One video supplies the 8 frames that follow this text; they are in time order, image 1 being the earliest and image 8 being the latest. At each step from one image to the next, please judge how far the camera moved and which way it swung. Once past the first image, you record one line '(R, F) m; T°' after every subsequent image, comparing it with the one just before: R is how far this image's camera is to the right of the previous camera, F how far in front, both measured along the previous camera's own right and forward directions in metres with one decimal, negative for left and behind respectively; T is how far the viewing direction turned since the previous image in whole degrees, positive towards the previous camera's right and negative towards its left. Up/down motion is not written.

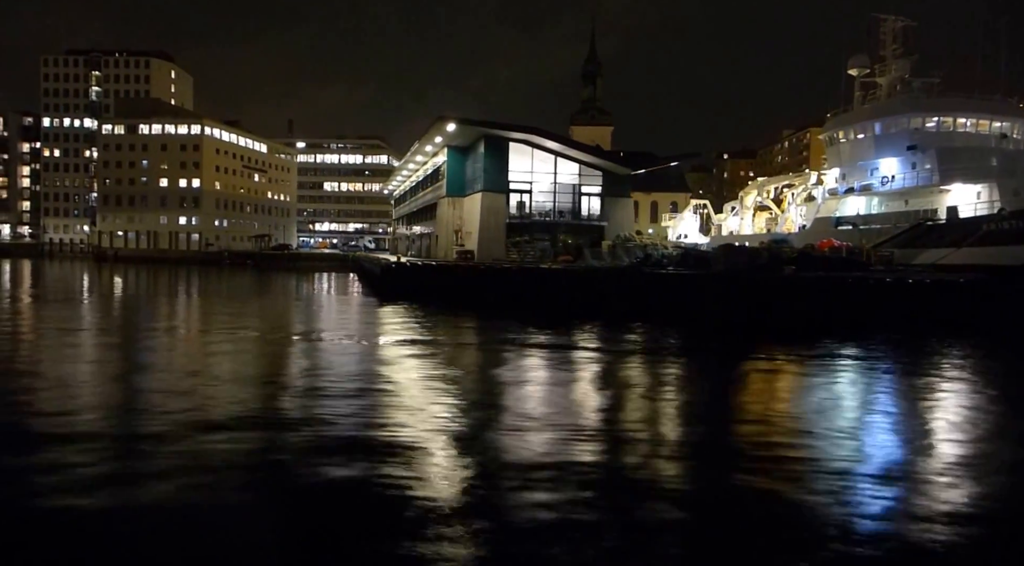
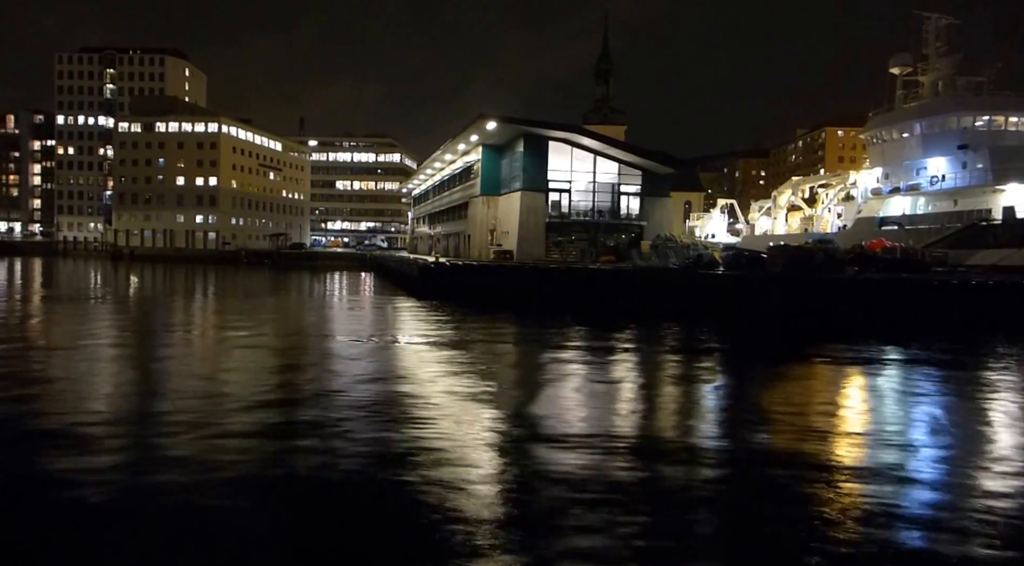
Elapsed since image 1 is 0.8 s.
(-0.9, +0.3) m; 0°
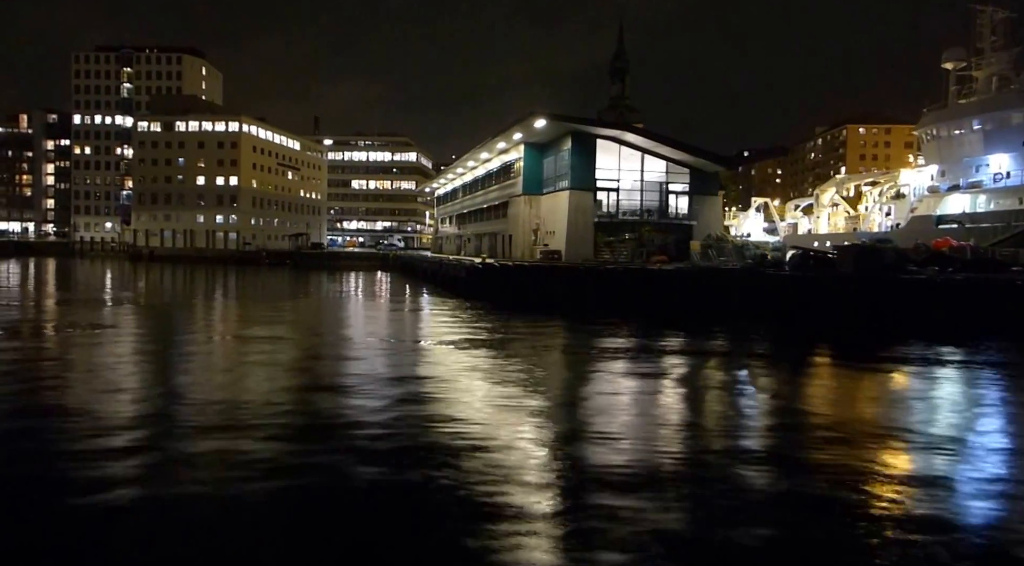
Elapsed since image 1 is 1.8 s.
(-1.0, +0.5) m; 0°
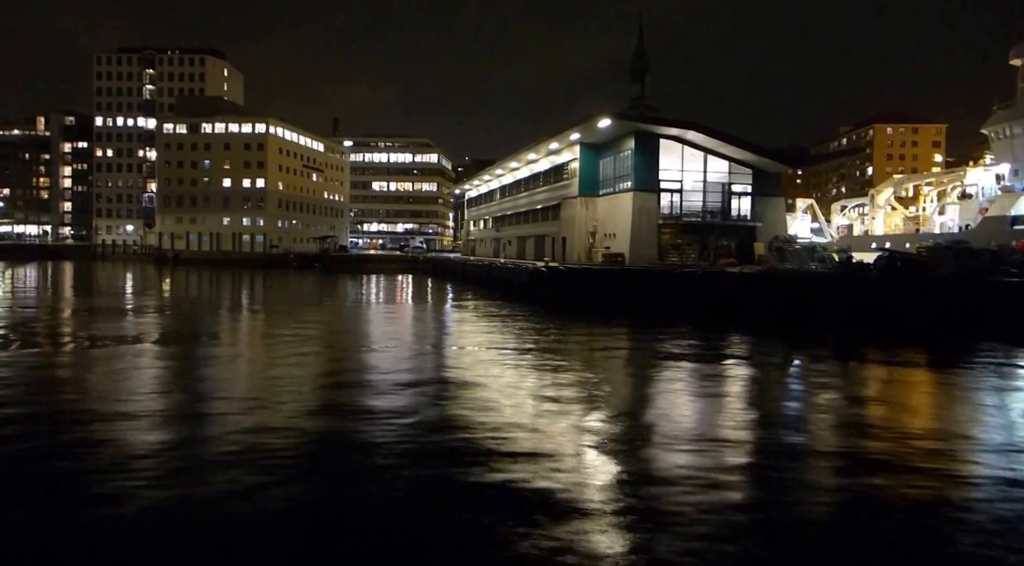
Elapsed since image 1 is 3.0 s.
(-1.3, +0.6) m; 0°
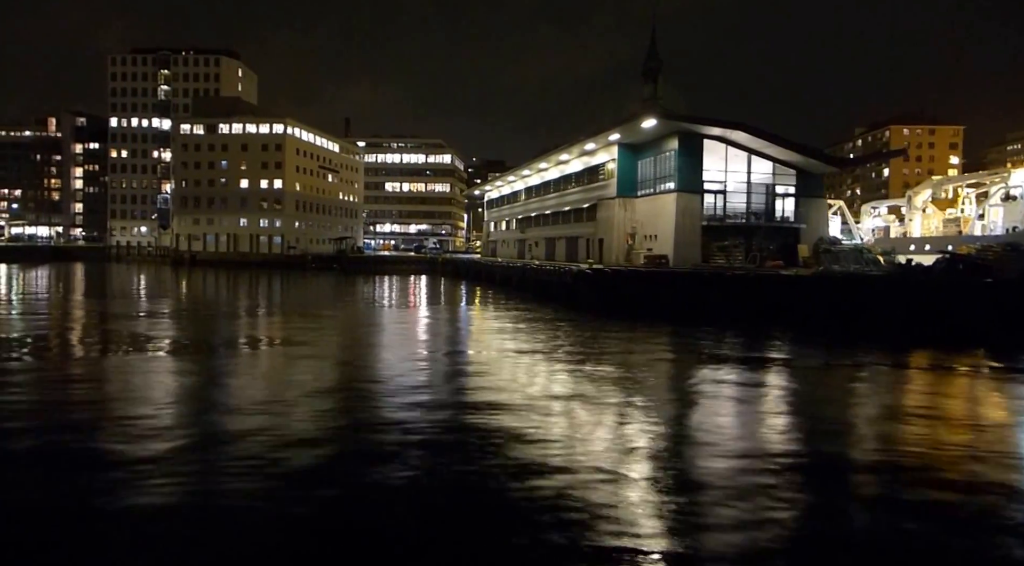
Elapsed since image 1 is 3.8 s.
(-0.9, +0.3) m; 0°
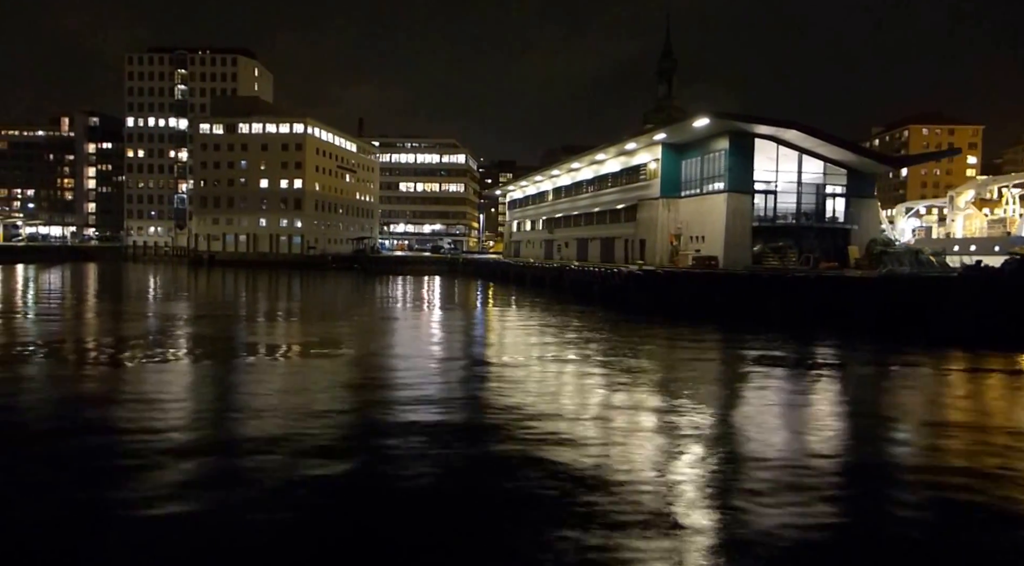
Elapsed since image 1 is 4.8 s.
(-1.0, +0.3) m; 0°
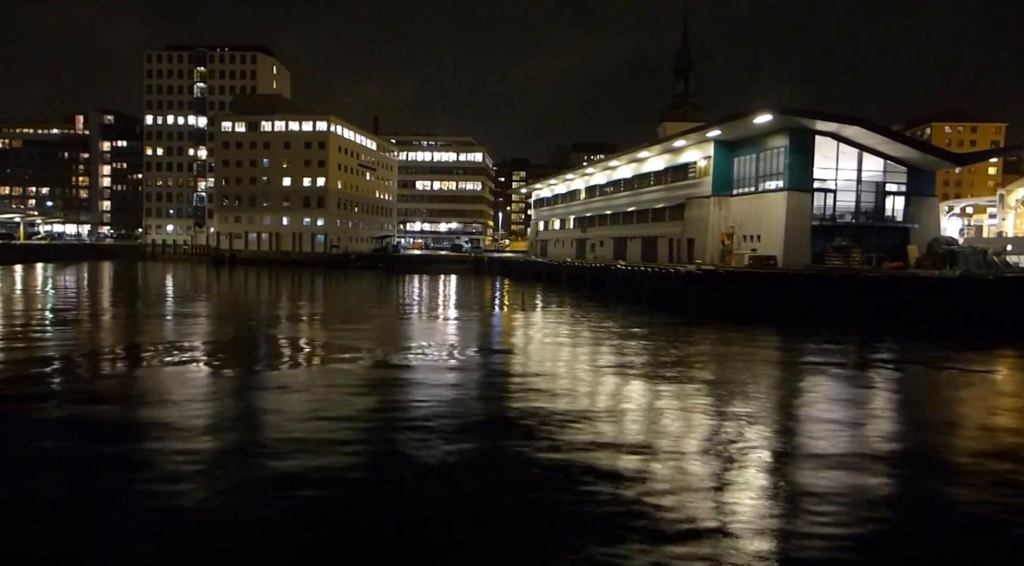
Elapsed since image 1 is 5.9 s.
(-1.1, +0.4) m; 0°
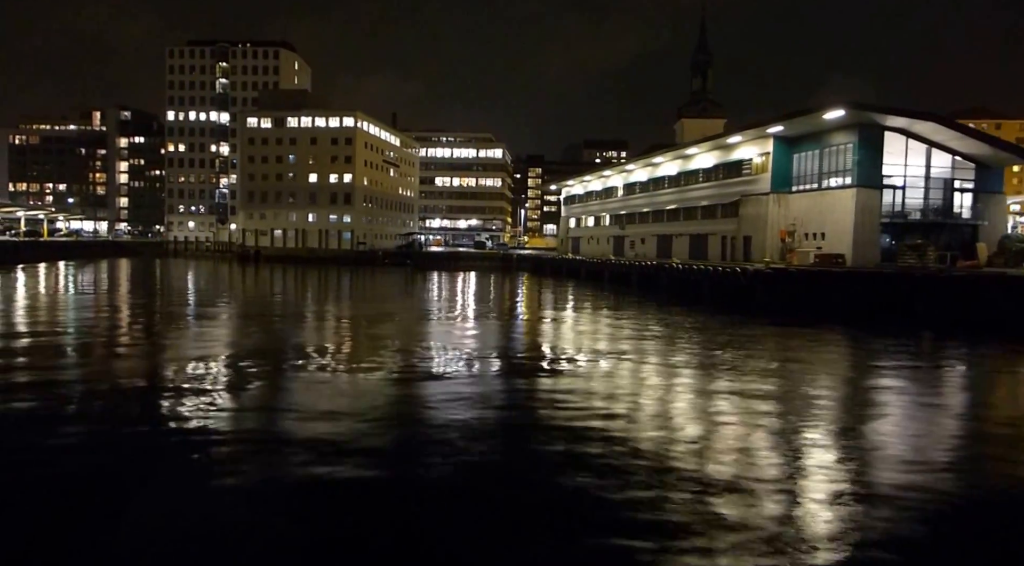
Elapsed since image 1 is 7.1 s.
(-1.3, +0.4) m; 0°
